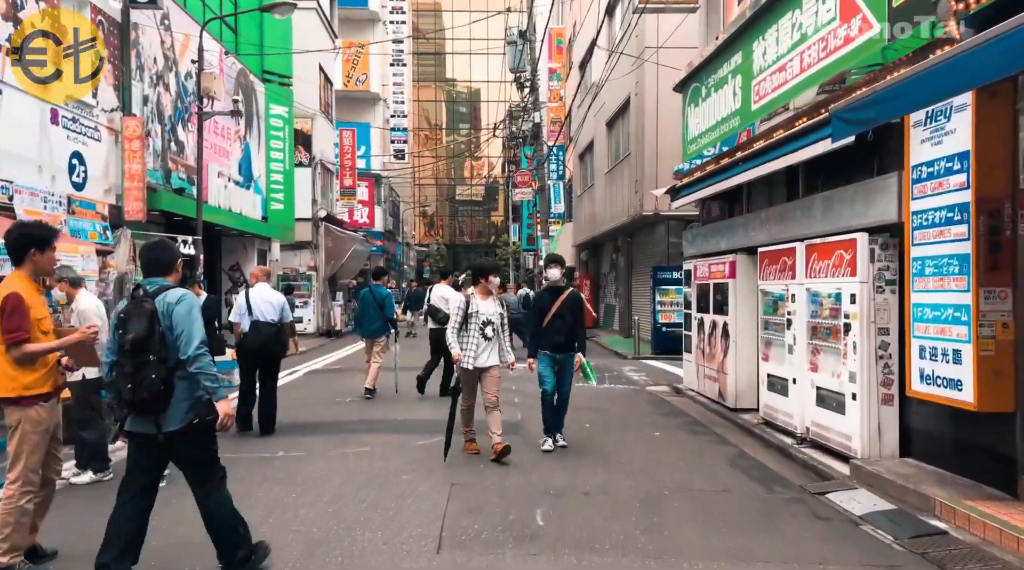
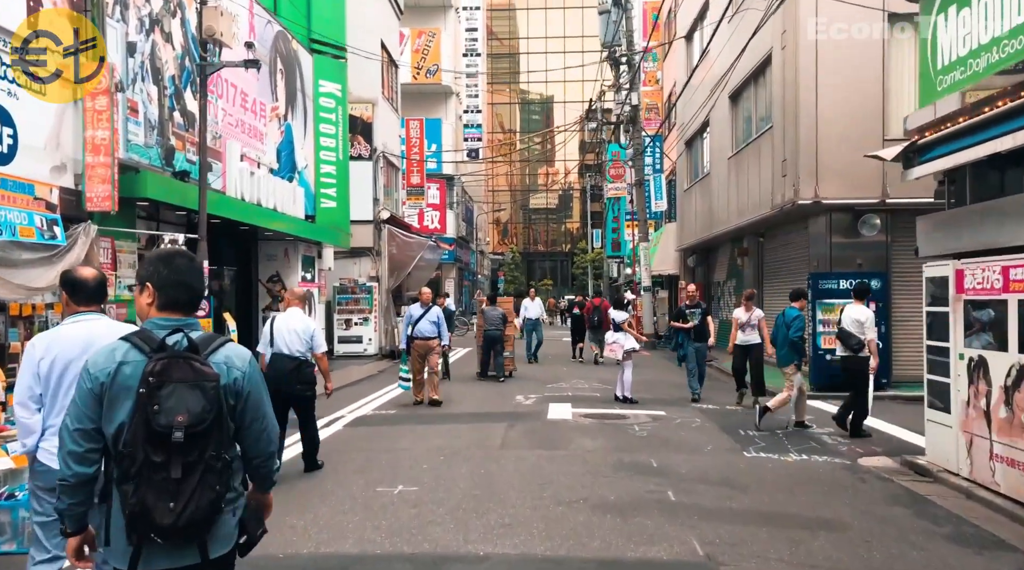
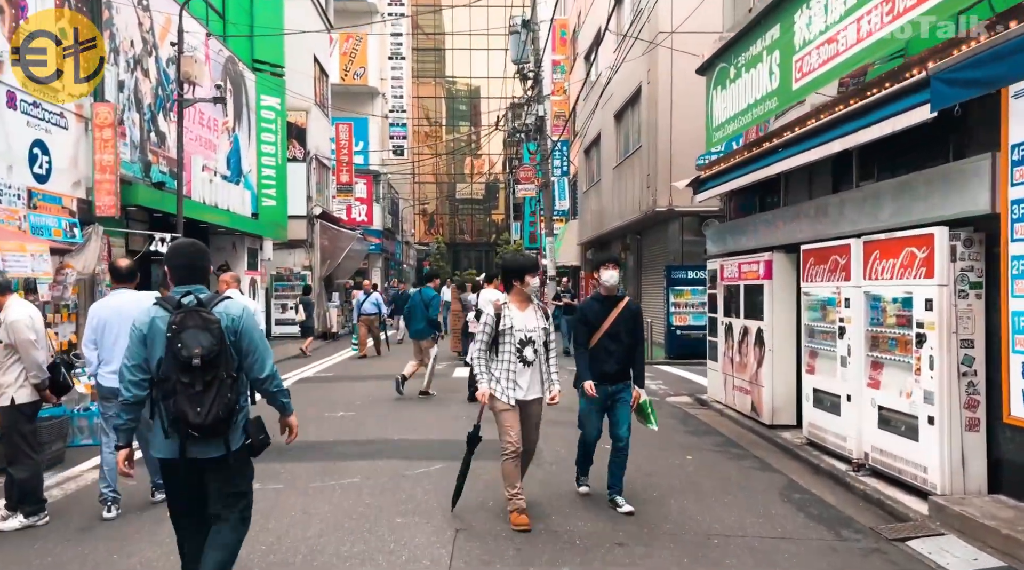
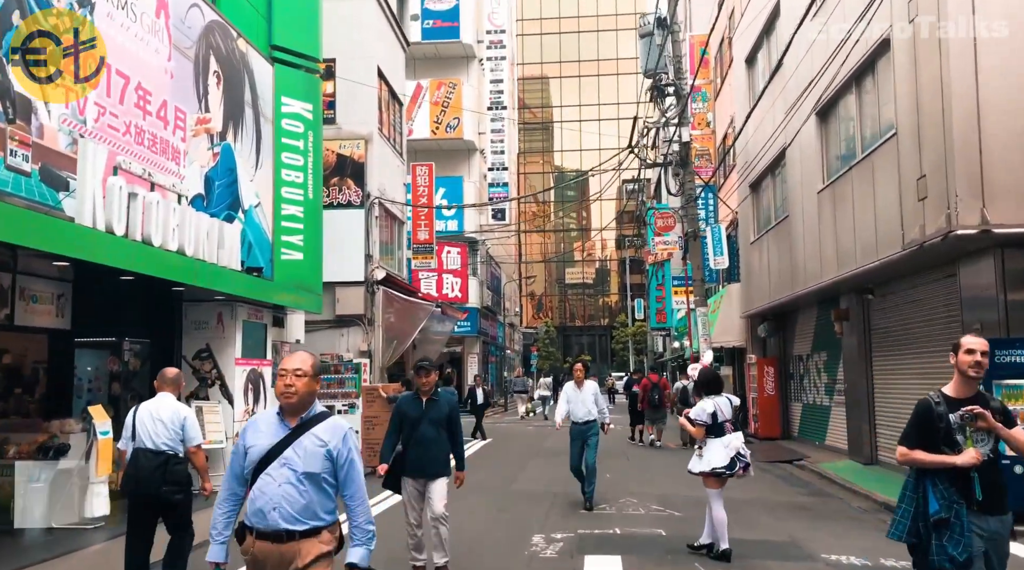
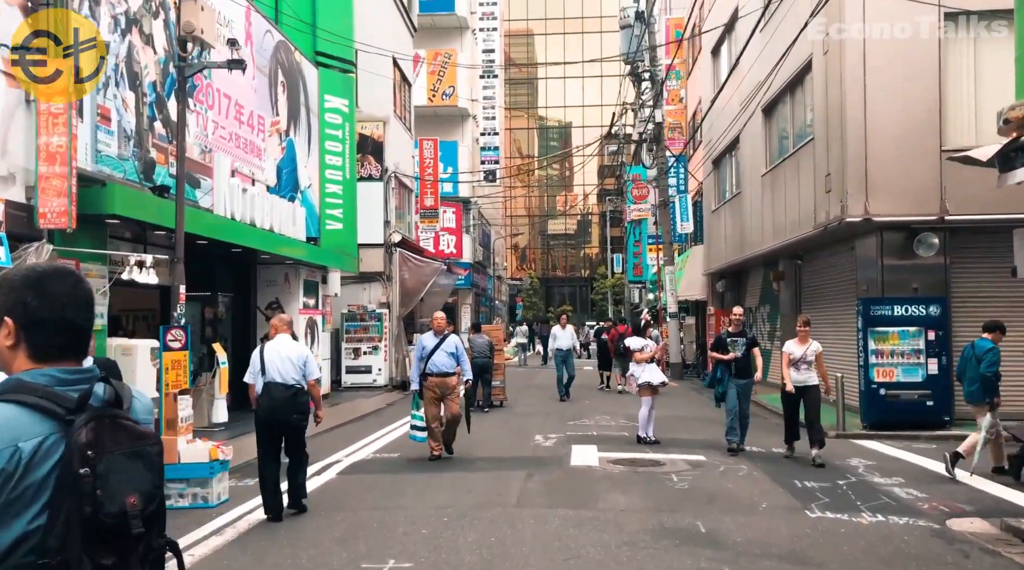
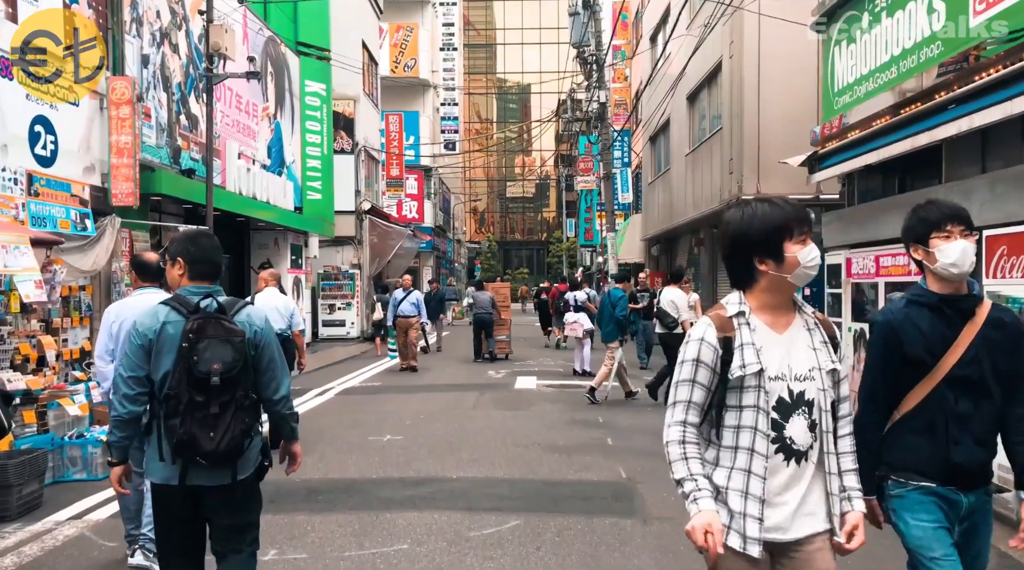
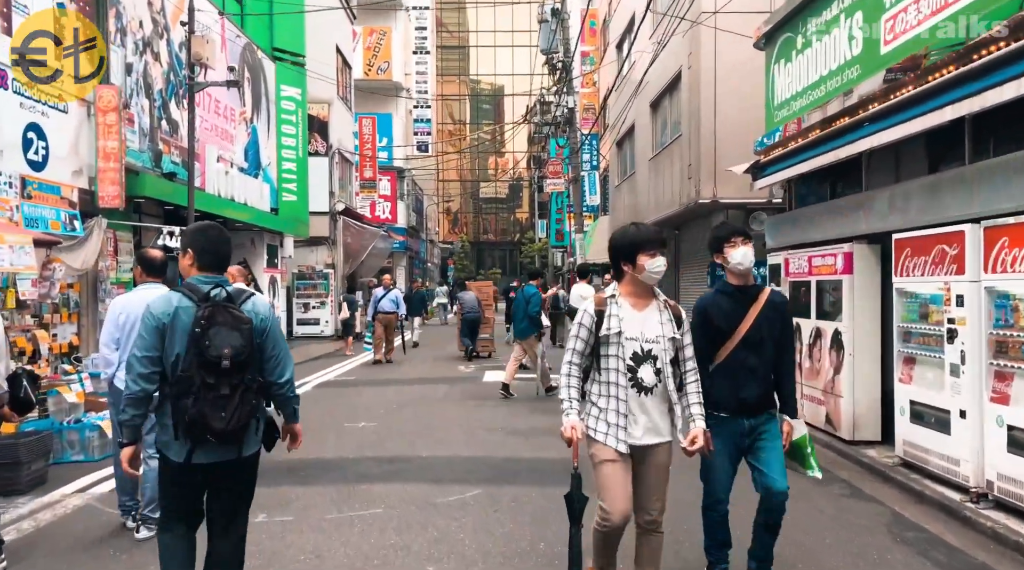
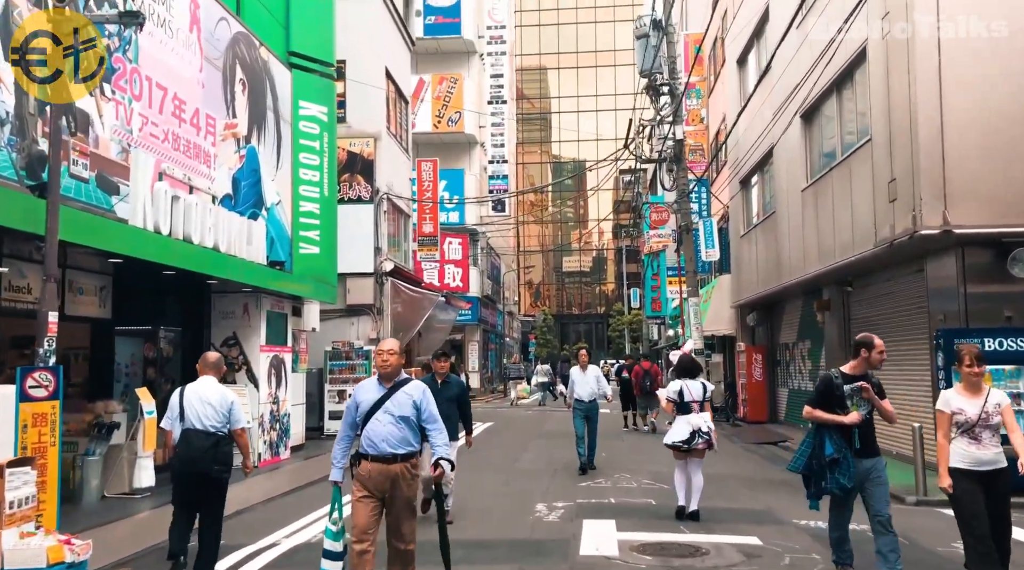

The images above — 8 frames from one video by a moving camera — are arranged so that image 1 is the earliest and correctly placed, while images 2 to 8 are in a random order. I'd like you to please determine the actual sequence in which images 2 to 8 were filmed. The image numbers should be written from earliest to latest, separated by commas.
3, 7, 6, 2, 5, 8, 4
